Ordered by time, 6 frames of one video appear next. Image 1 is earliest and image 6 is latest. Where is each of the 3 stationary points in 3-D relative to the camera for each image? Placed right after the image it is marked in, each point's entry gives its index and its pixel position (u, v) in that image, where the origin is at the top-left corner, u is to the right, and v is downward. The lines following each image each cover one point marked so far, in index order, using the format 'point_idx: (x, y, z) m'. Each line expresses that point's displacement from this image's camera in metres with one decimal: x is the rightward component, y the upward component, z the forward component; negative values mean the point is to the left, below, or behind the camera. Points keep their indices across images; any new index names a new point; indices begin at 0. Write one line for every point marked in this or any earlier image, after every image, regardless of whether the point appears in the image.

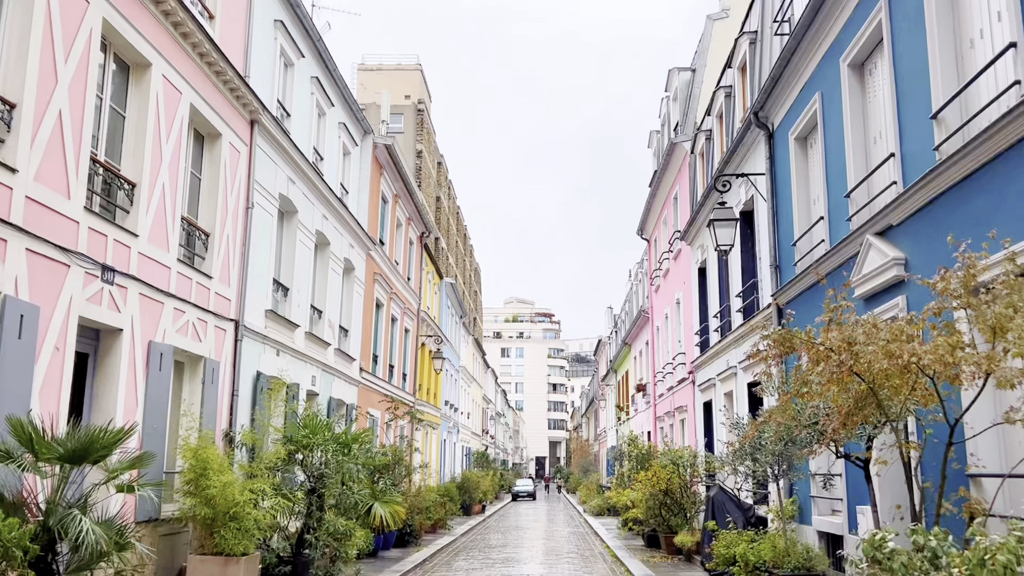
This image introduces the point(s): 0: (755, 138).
0: (+3.5, +2.2, +11.7) m
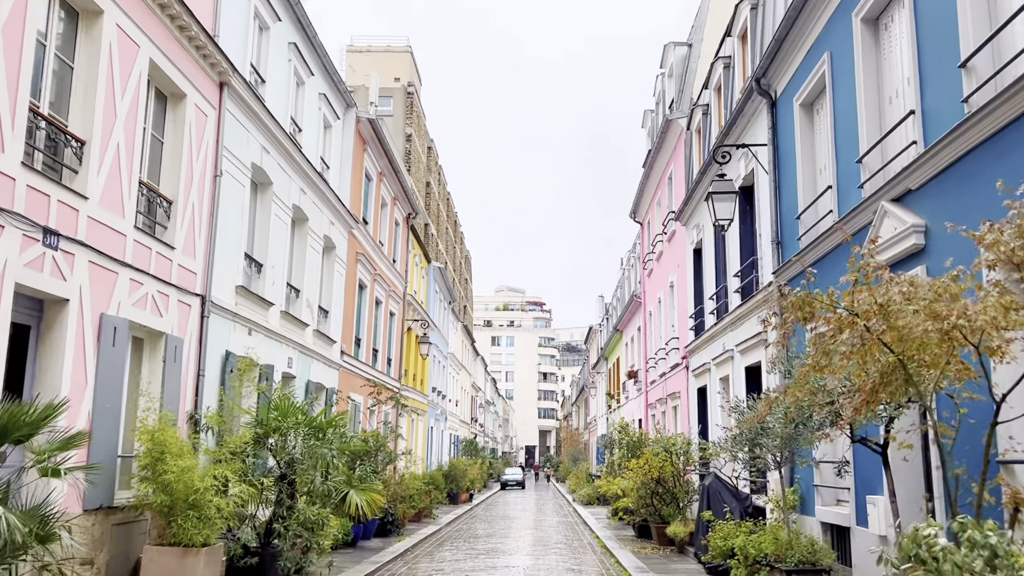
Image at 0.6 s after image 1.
0: (+3.3, +2.4, +11.0) m
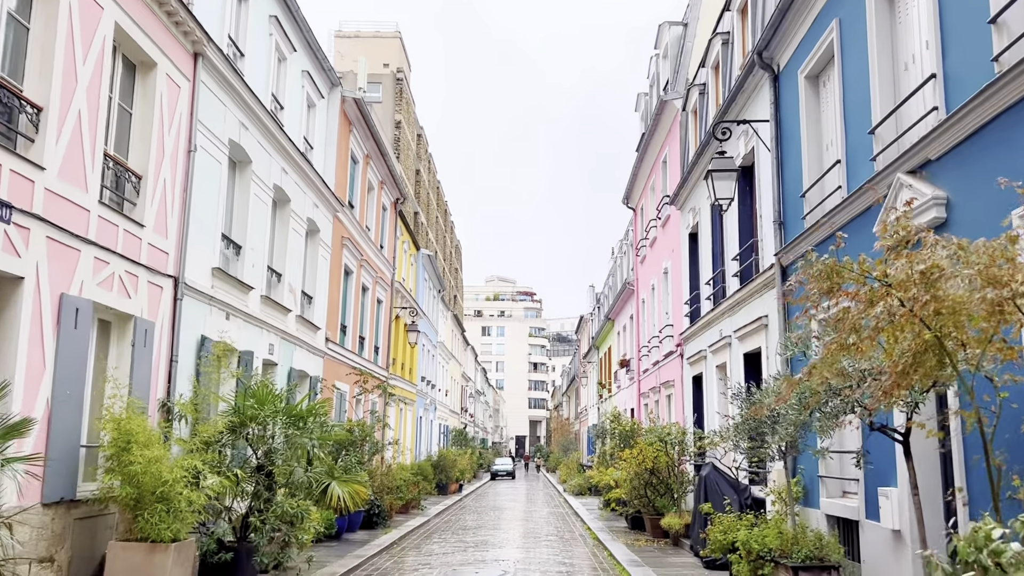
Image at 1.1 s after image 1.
0: (+3.2, +2.7, +10.6) m
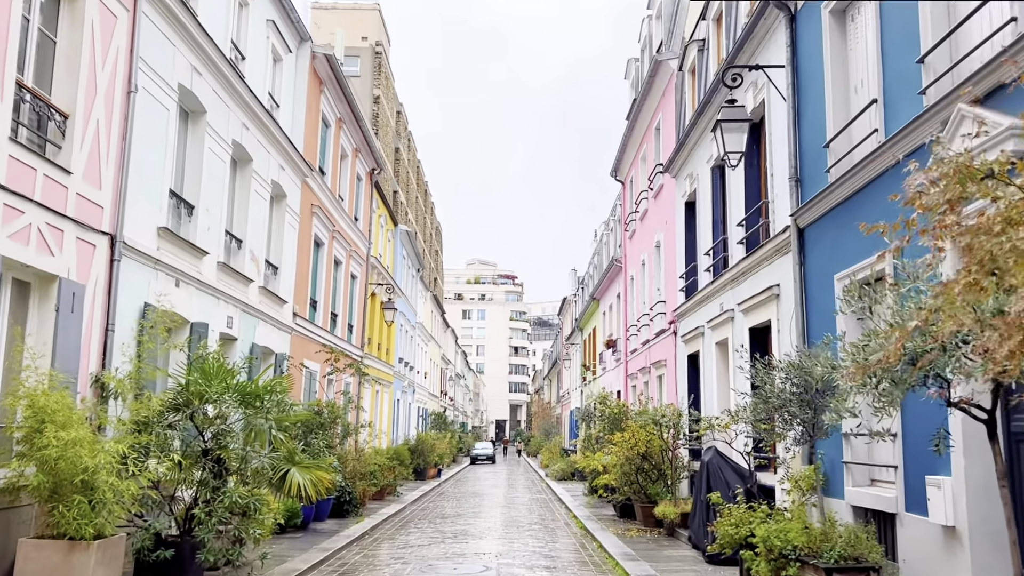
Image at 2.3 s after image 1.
0: (+3.0, +3.1, +9.5) m
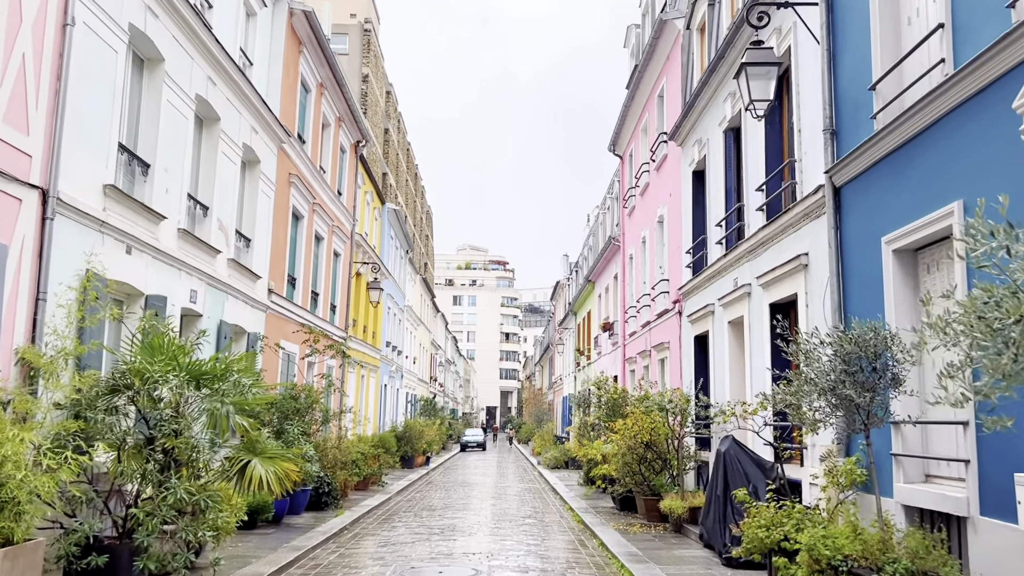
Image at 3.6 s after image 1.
0: (+3.0, +3.4, +8.4) m
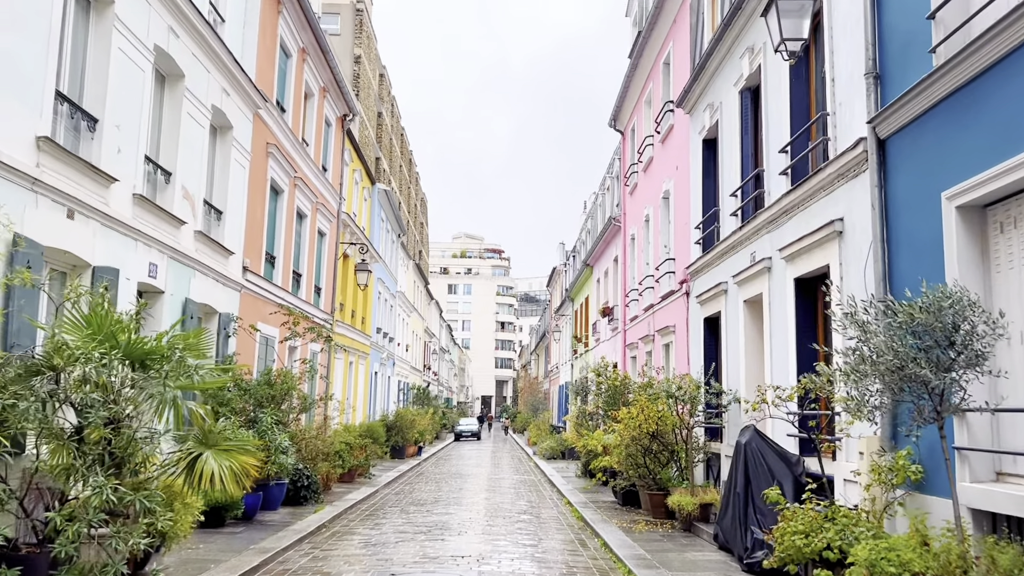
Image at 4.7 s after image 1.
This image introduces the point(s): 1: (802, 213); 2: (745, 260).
0: (+2.9, +3.7, +7.3) m
1: (+2.9, +0.8, +8.2) m
2: (+2.9, +0.3, +10.0) m
